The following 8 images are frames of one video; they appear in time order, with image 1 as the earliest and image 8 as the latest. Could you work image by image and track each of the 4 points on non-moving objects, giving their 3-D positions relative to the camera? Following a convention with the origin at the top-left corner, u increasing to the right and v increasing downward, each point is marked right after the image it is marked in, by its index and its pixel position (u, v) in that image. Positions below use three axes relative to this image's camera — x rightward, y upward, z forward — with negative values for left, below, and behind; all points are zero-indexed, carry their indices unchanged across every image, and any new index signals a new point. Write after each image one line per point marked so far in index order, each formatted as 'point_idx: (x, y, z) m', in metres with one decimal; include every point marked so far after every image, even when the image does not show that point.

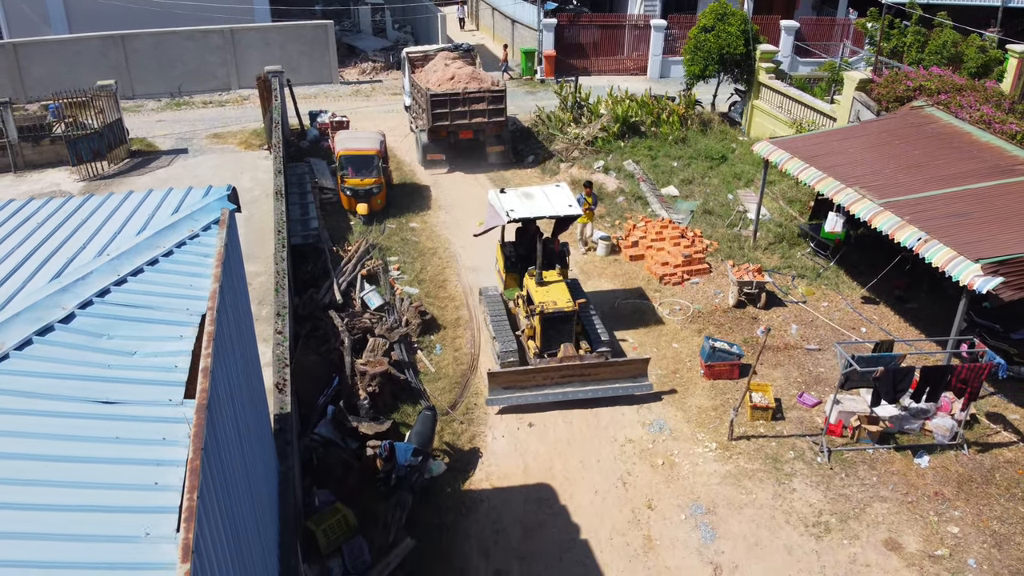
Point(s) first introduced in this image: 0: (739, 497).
0: (+2.8, -2.5, +9.7) m
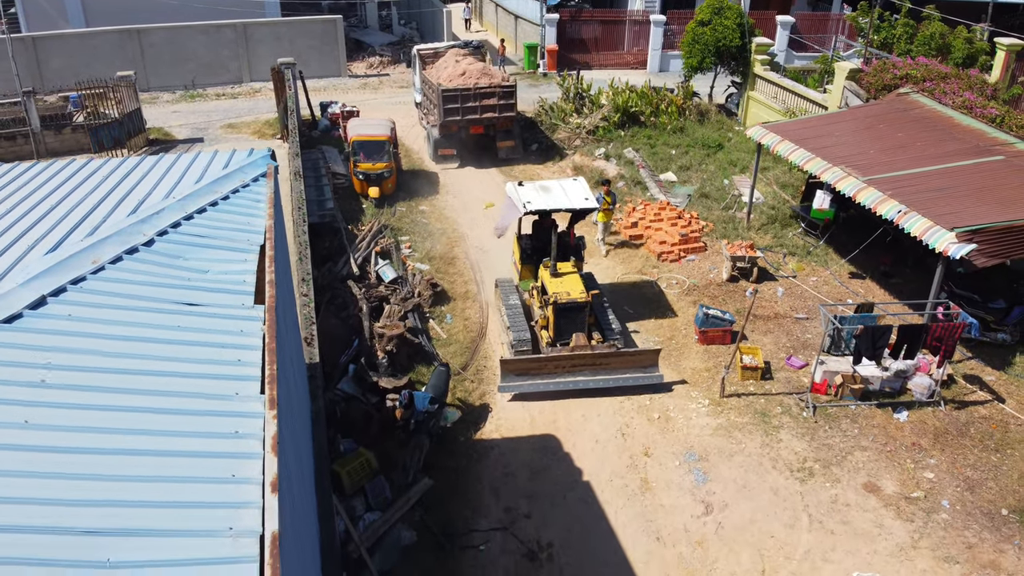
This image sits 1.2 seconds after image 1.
0: (+2.9, -2.1, +10.5) m
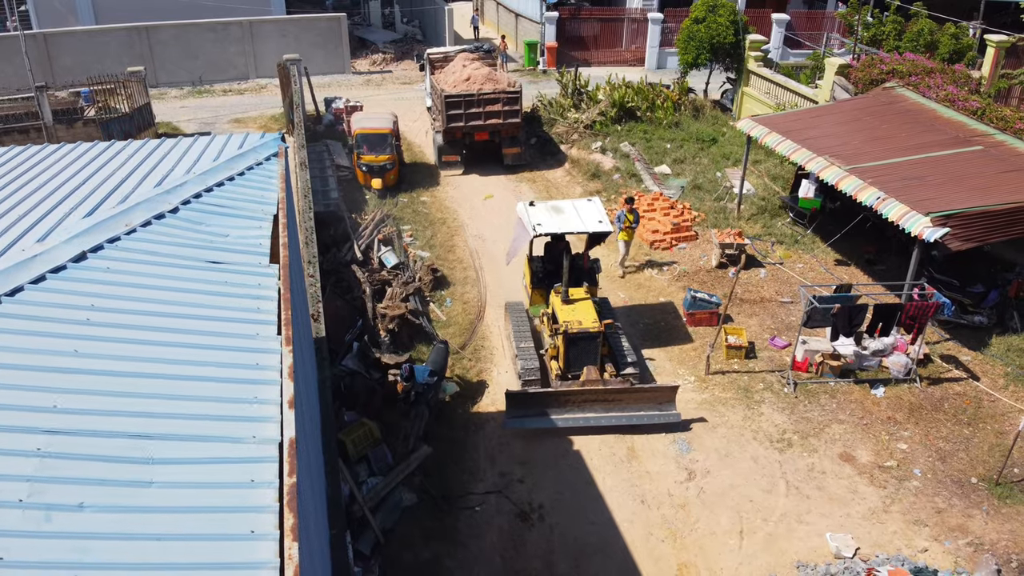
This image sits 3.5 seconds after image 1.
0: (+2.8, -1.8, +11.1) m
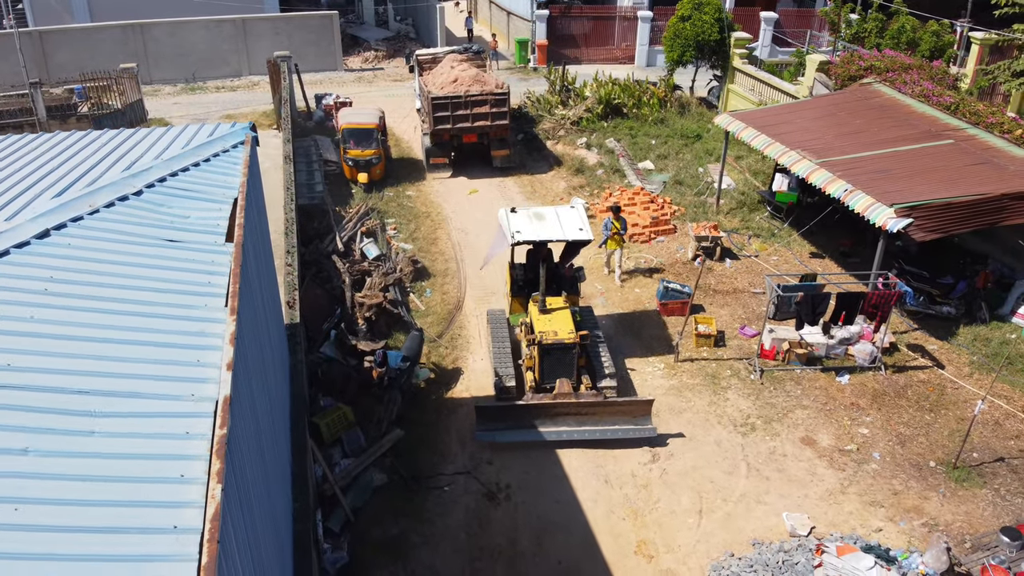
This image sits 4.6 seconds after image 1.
0: (+2.4, -1.7, +11.4) m
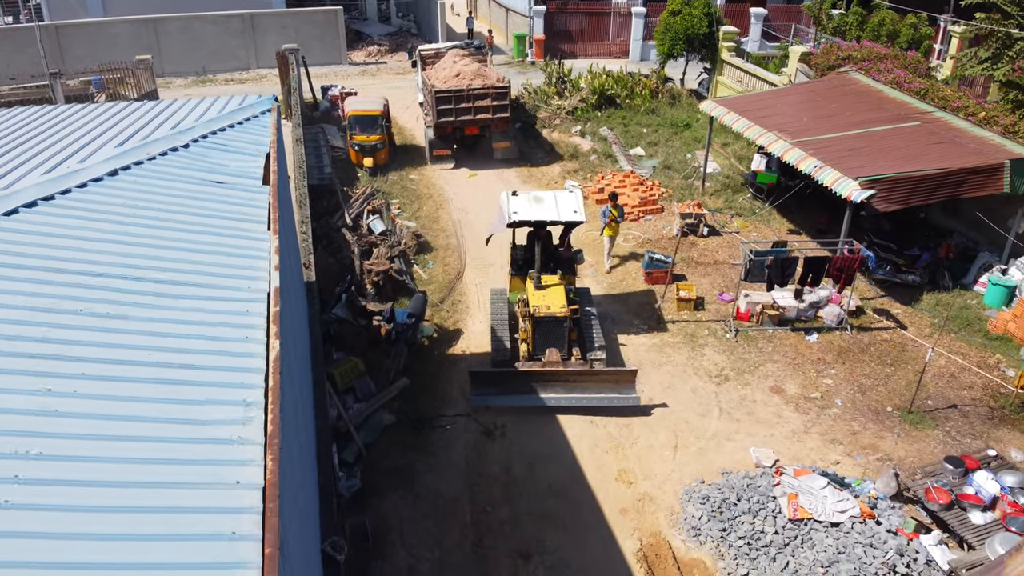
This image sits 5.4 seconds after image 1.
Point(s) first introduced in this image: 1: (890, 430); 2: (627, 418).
0: (+2.3, -1.1, +12.4) m
1: (+5.3, -2.0, +11.0) m
2: (+1.6, -1.8, +11.0) m
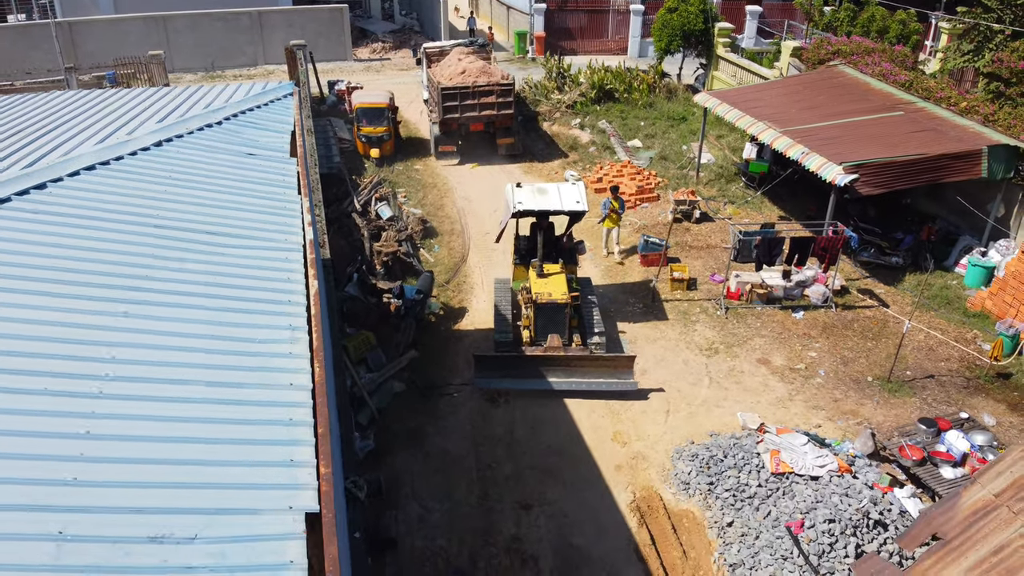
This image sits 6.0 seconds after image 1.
0: (+2.4, -0.7, +13.1) m
1: (+5.3, -1.6, +11.7) m
2: (+1.6, -1.5, +11.7) m
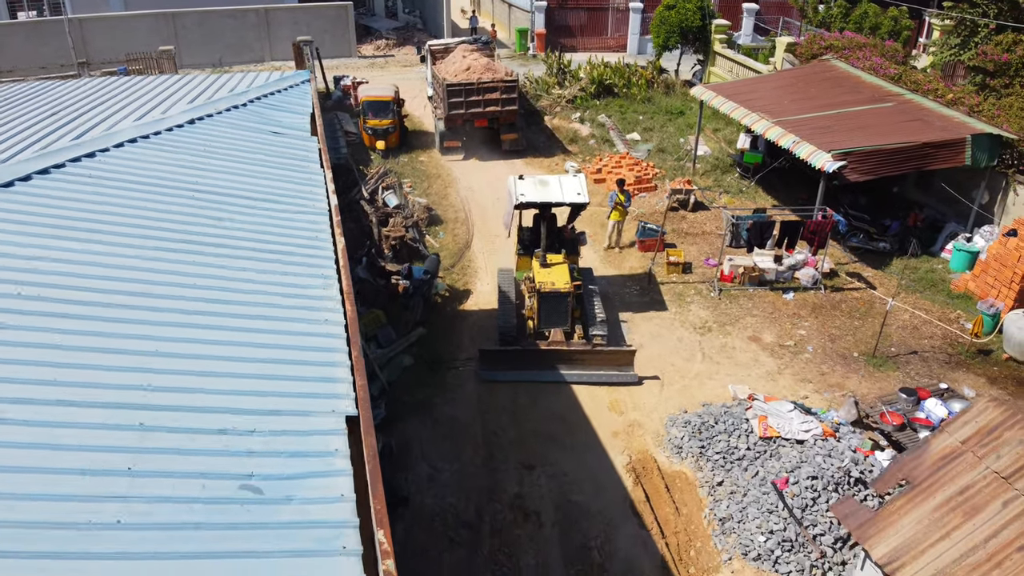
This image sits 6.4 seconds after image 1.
0: (+2.4, -0.4, +13.7) m
1: (+5.4, -1.3, +12.3) m
2: (+1.7, -1.2, +12.3) m
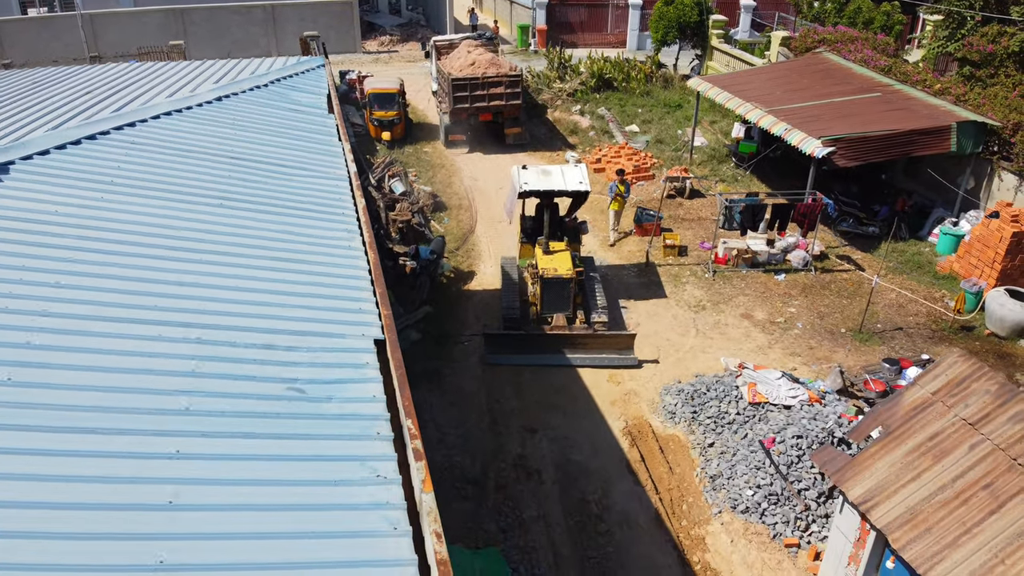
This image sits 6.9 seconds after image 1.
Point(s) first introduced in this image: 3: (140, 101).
0: (+2.5, -0.1, +14.3) m
1: (+5.4, -0.9, +12.9) m
2: (+1.7, -0.8, +12.9) m
3: (-4.5, +2.2, +9.4) m
